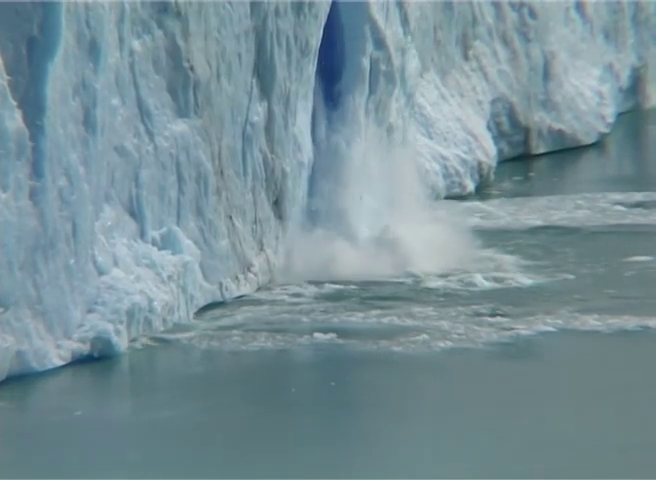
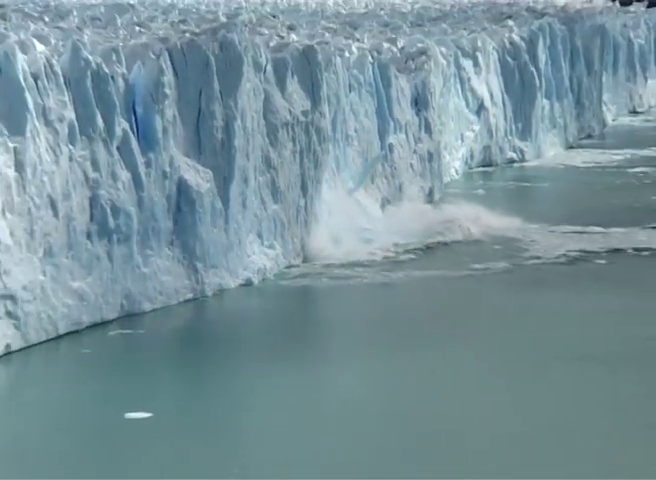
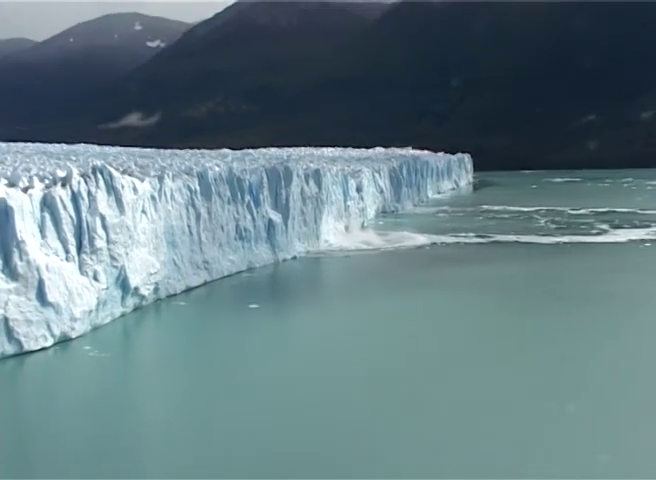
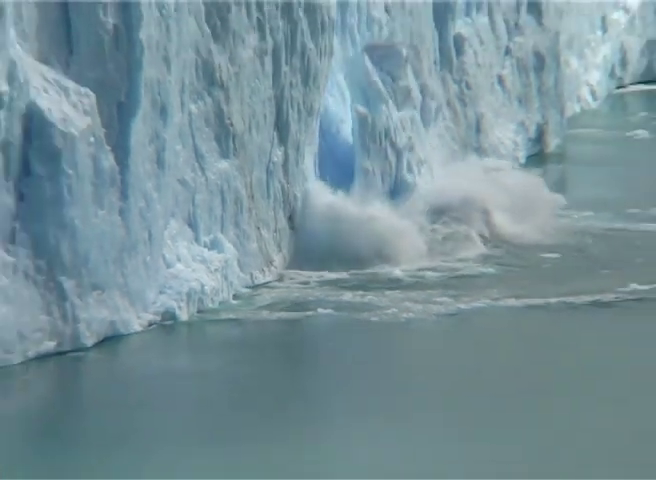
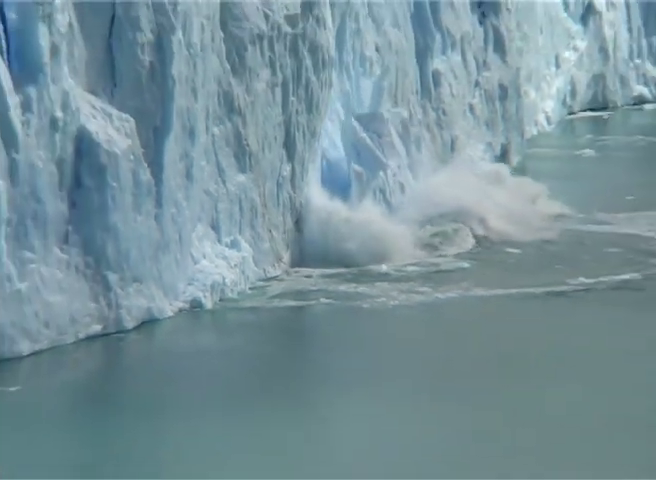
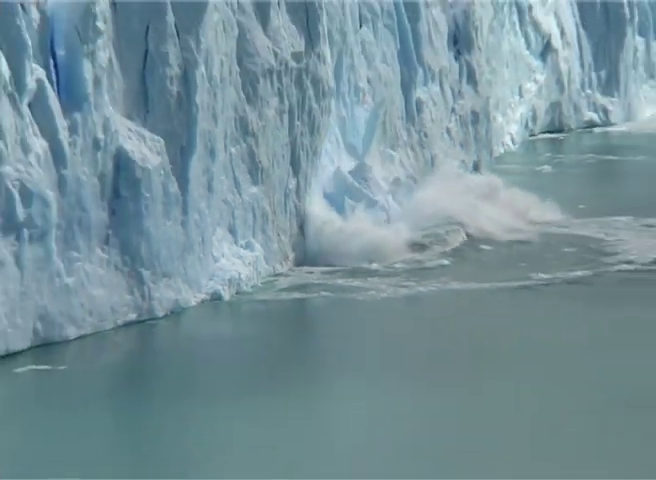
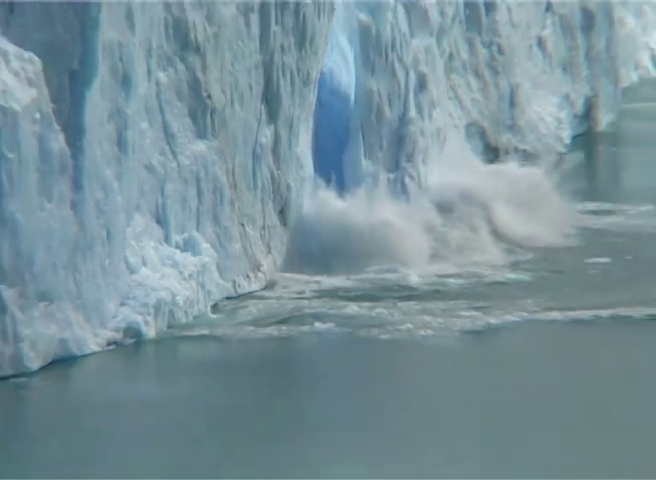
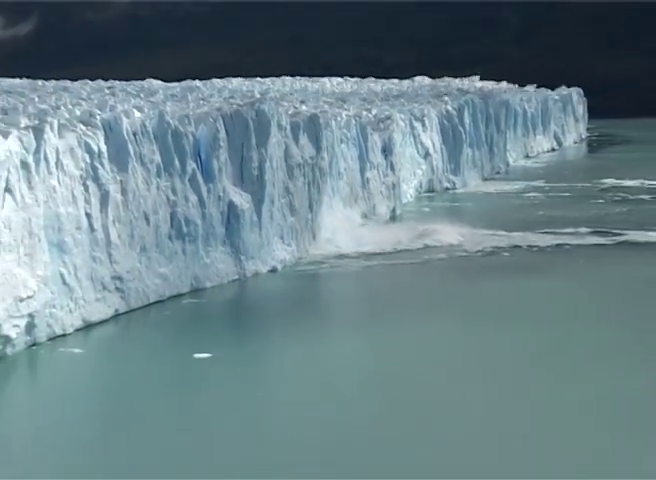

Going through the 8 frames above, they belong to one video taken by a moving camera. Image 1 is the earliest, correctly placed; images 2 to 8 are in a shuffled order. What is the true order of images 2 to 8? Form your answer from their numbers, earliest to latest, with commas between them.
7, 4, 5, 6, 2, 8, 3
